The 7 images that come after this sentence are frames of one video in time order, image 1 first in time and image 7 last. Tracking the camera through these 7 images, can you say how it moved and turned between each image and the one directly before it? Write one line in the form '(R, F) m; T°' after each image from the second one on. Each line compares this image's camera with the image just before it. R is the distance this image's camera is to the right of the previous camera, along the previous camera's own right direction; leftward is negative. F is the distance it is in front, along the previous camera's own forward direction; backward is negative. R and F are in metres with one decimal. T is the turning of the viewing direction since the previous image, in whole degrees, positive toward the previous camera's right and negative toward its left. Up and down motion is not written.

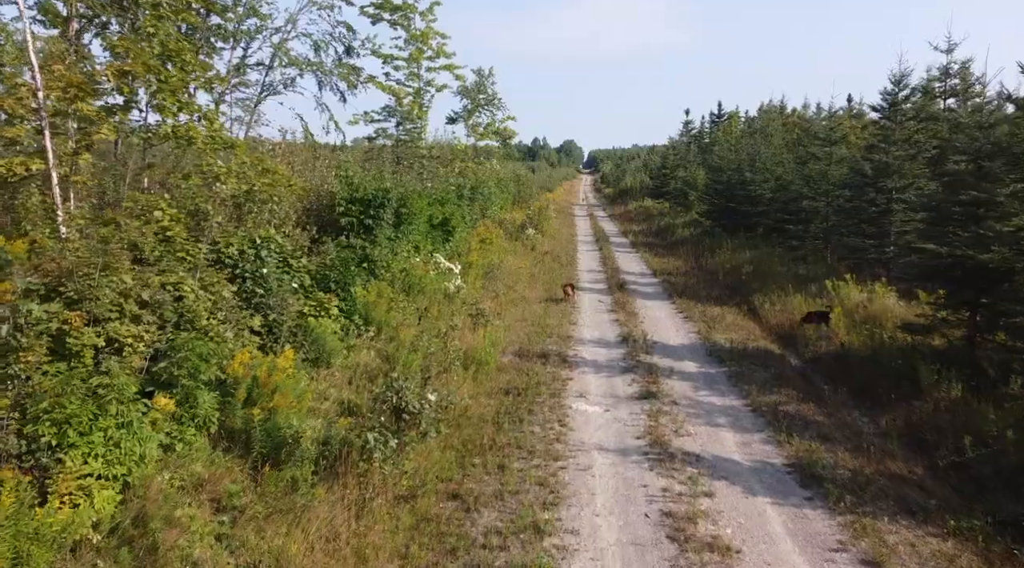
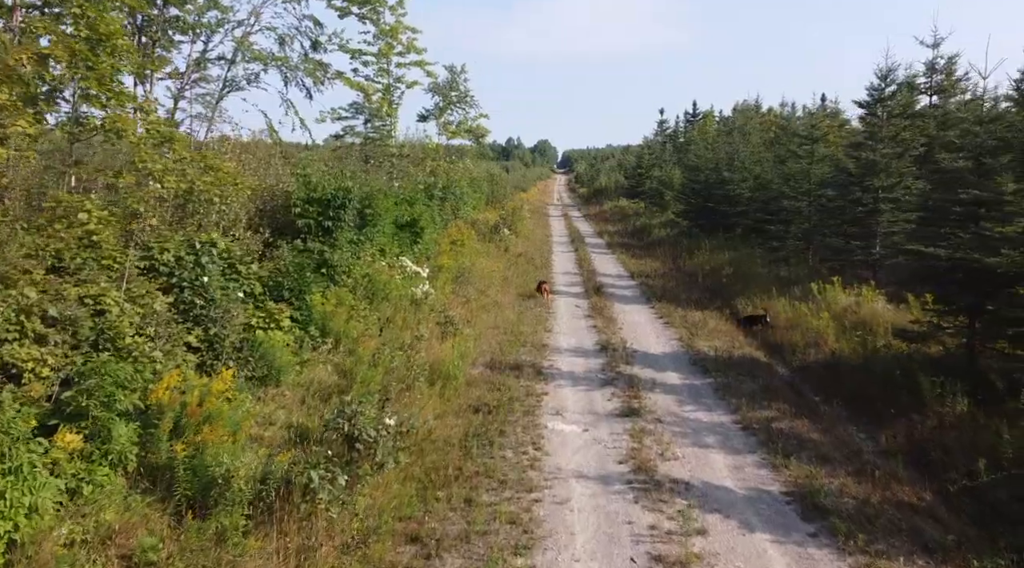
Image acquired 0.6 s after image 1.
(+0.1, +0.9) m; +2°
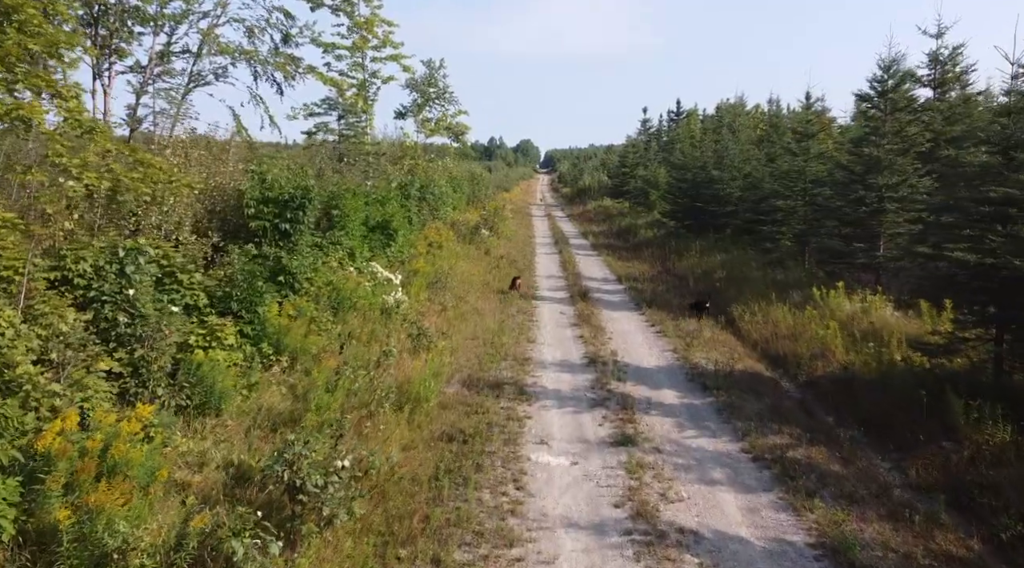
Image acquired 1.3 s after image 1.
(+0.1, +1.2) m; +1°
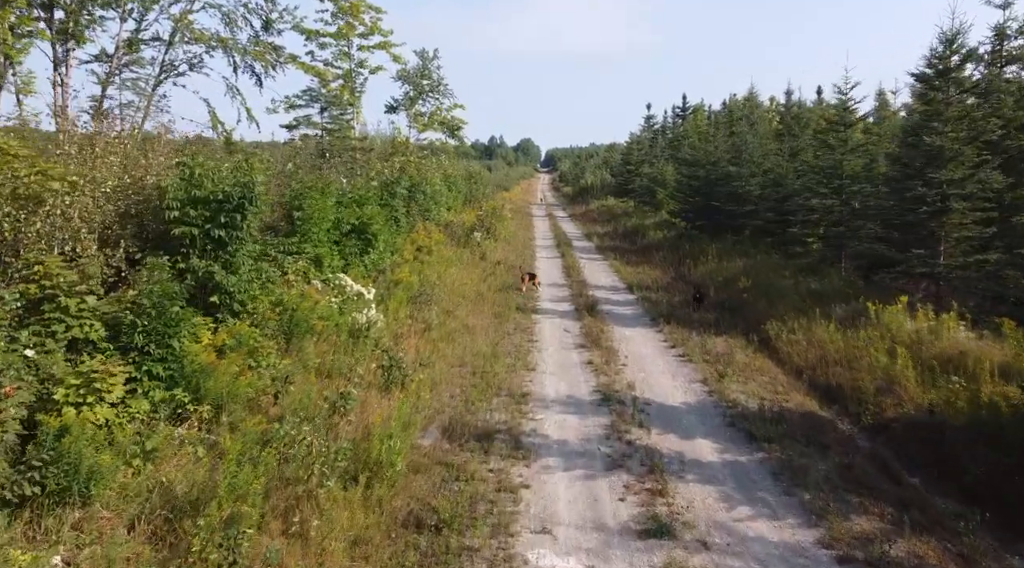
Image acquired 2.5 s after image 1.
(+0.1, +2.2) m; 0°
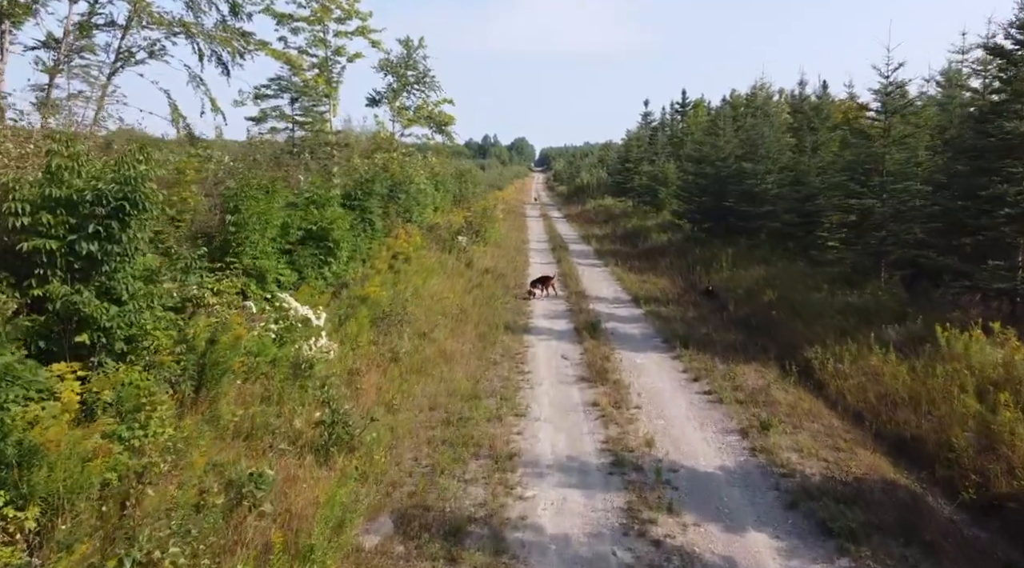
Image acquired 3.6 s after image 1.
(+0.1, +2.3) m; 0°
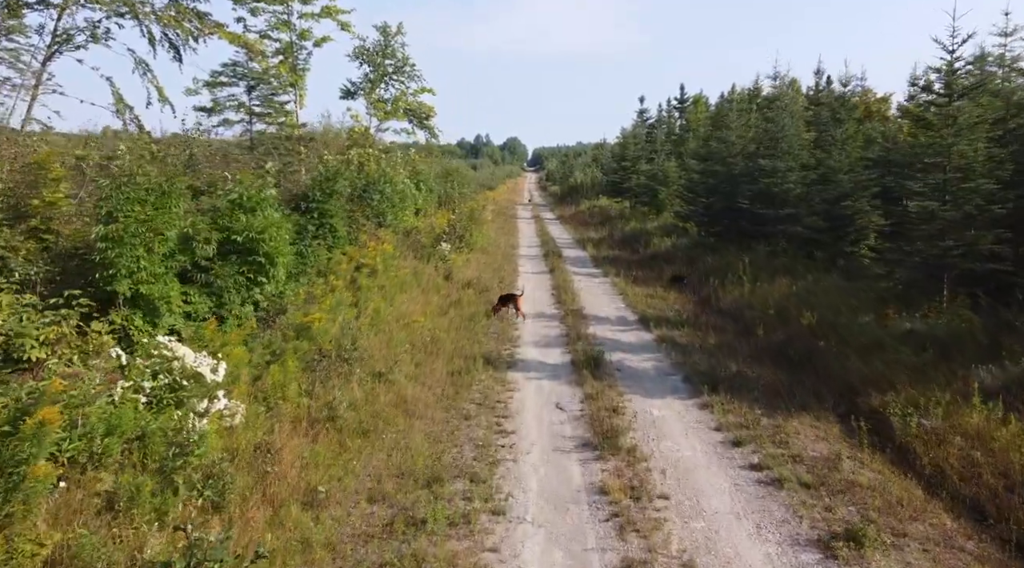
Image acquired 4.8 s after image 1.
(+0.2, +2.6) m; +1°
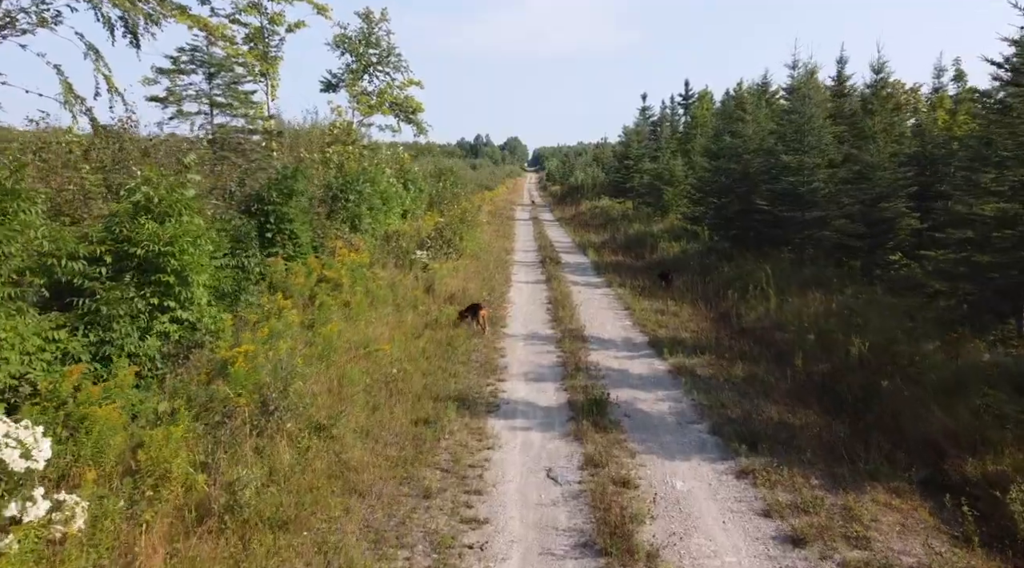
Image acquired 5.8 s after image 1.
(+0.2, +2.2) m; 0°
